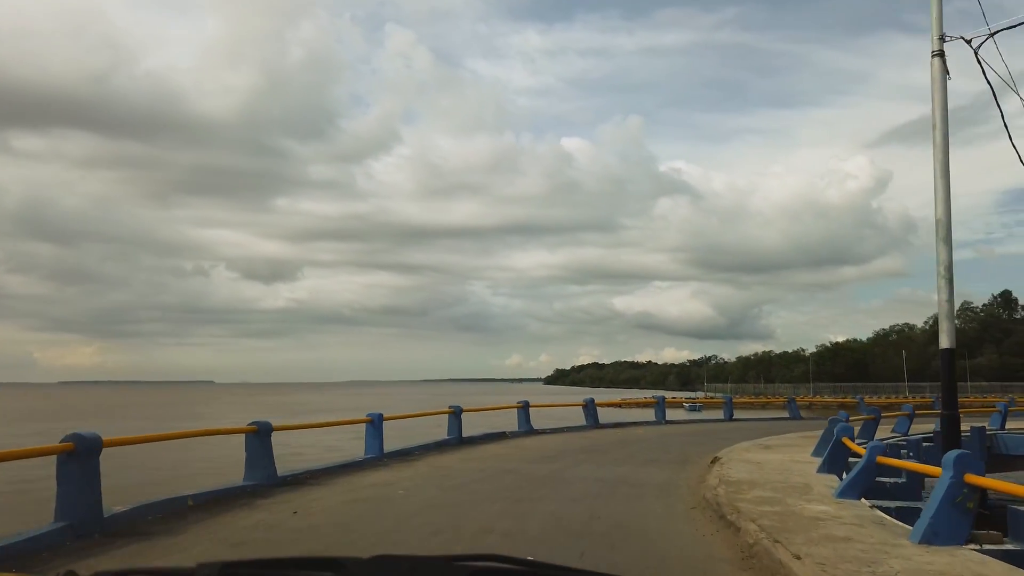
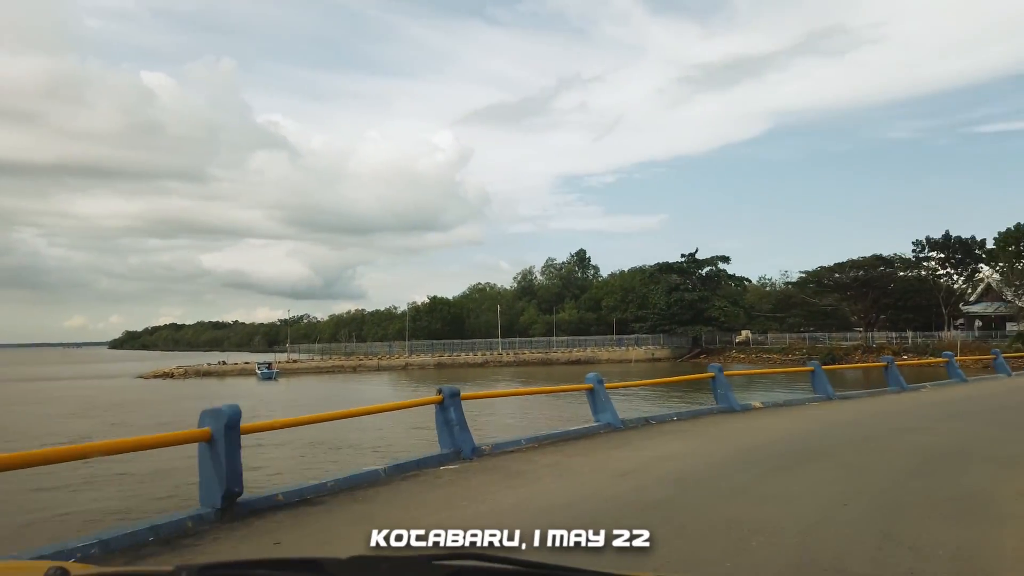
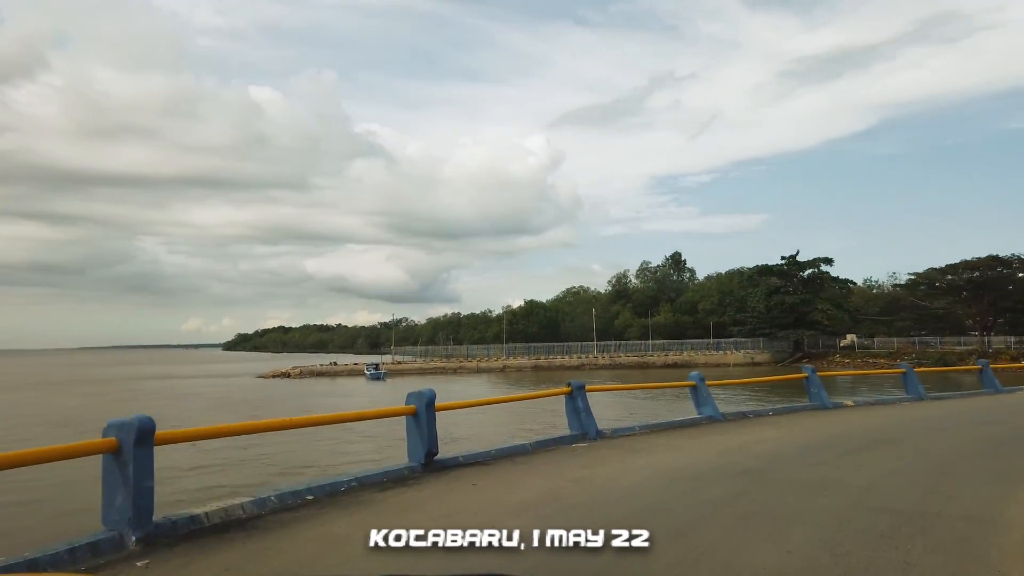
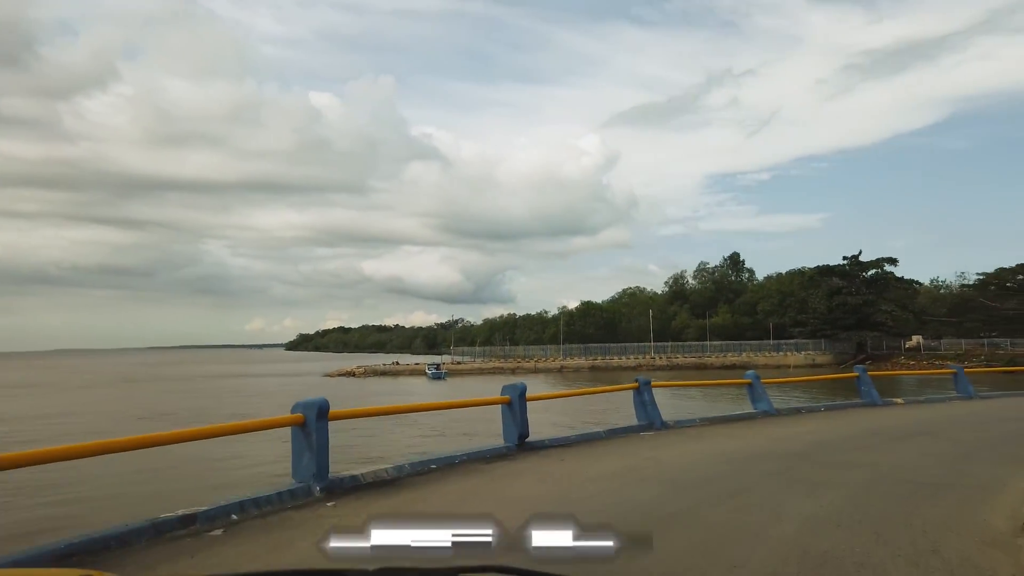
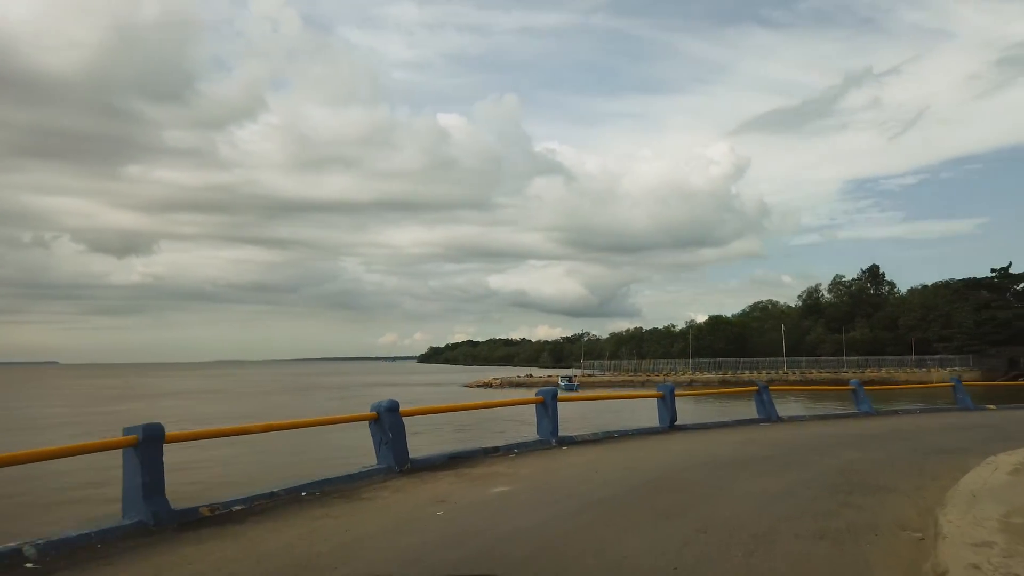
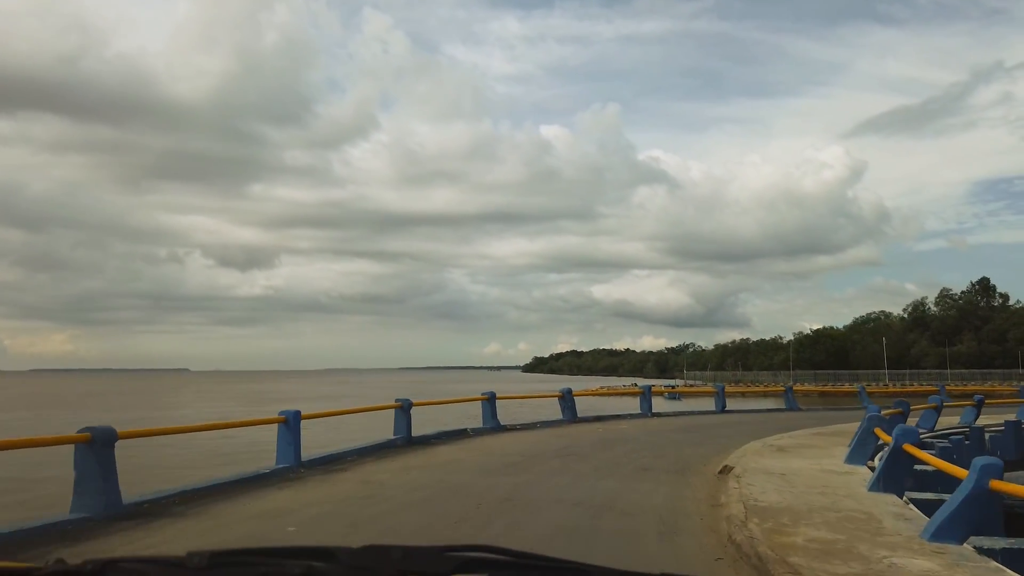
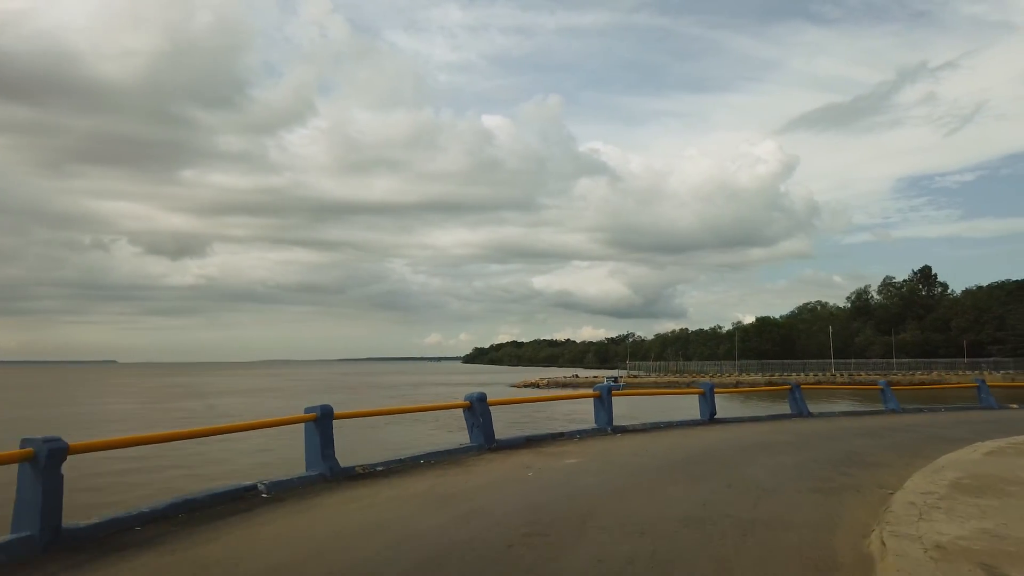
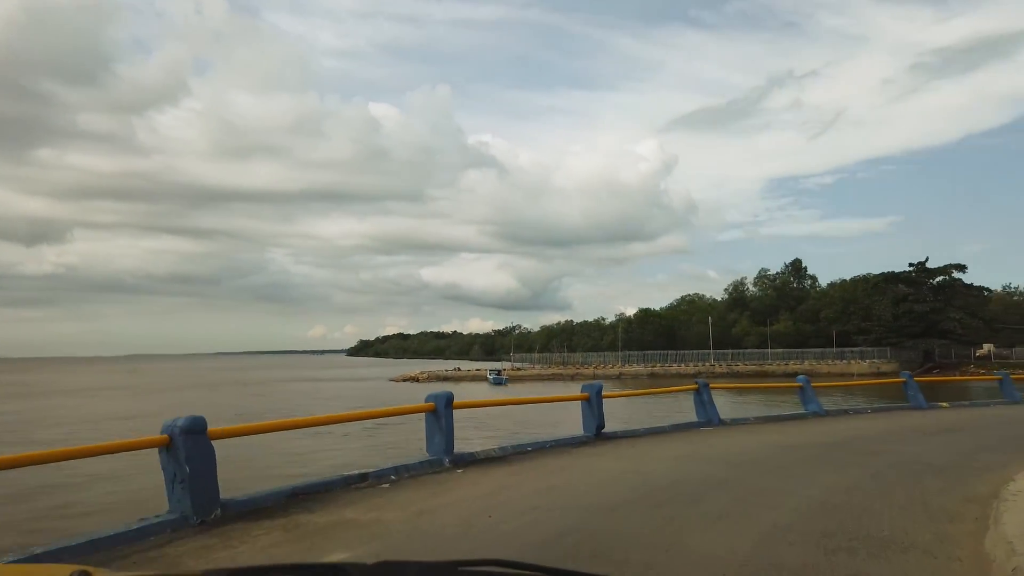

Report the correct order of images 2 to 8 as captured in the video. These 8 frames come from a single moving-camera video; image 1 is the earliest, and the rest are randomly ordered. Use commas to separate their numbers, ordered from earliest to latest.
6, 7, 5, 8, 4, 3, 2
